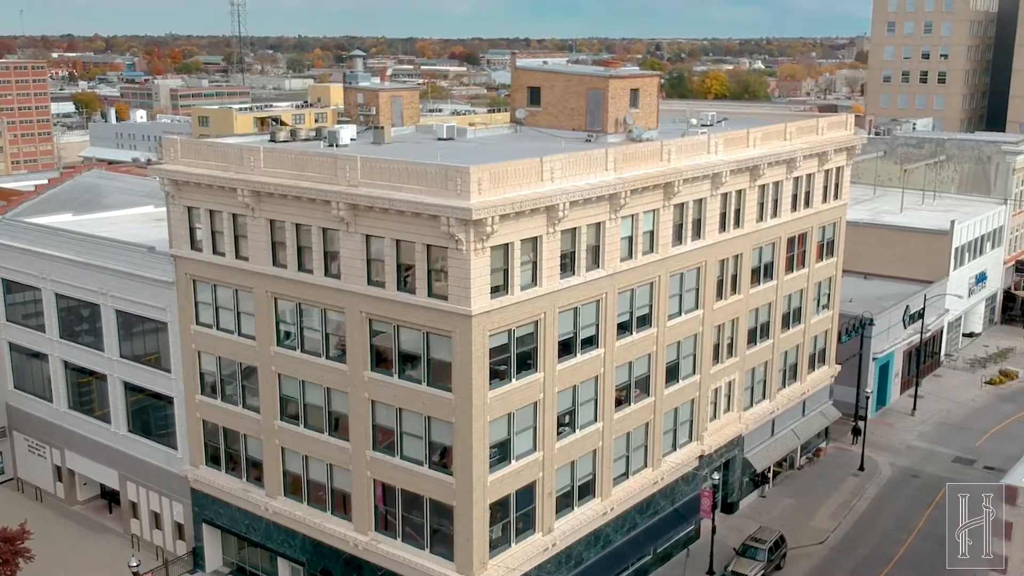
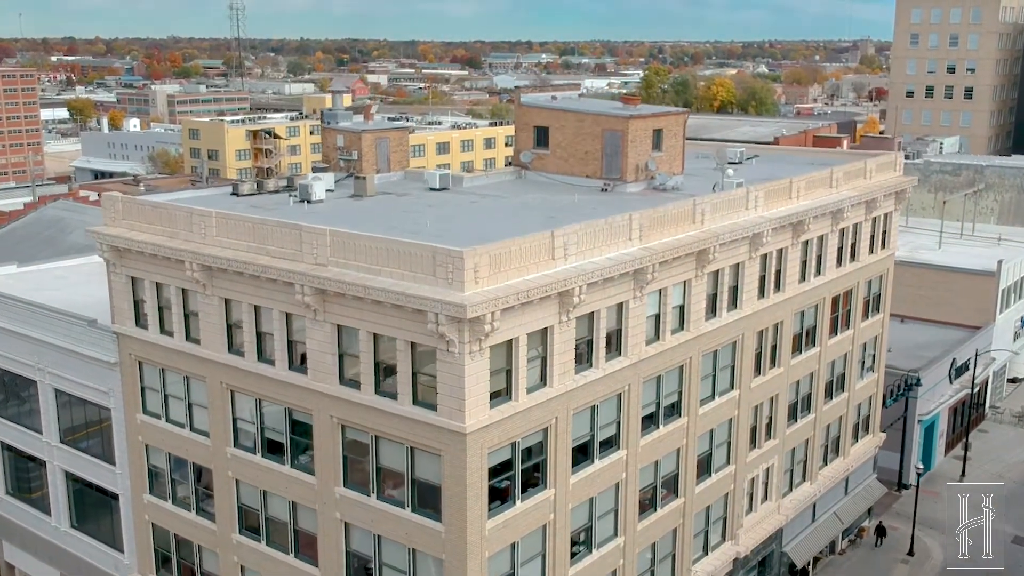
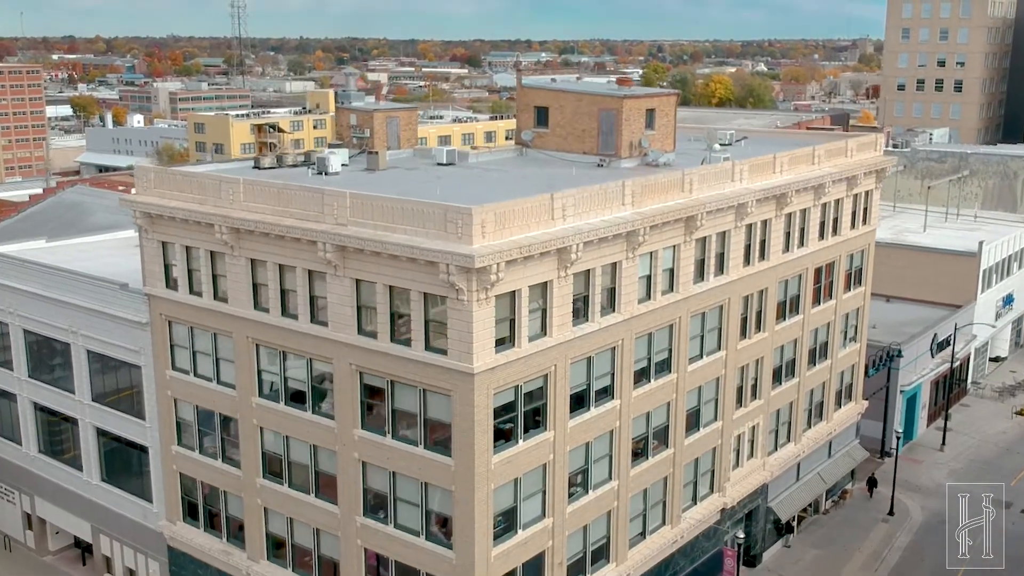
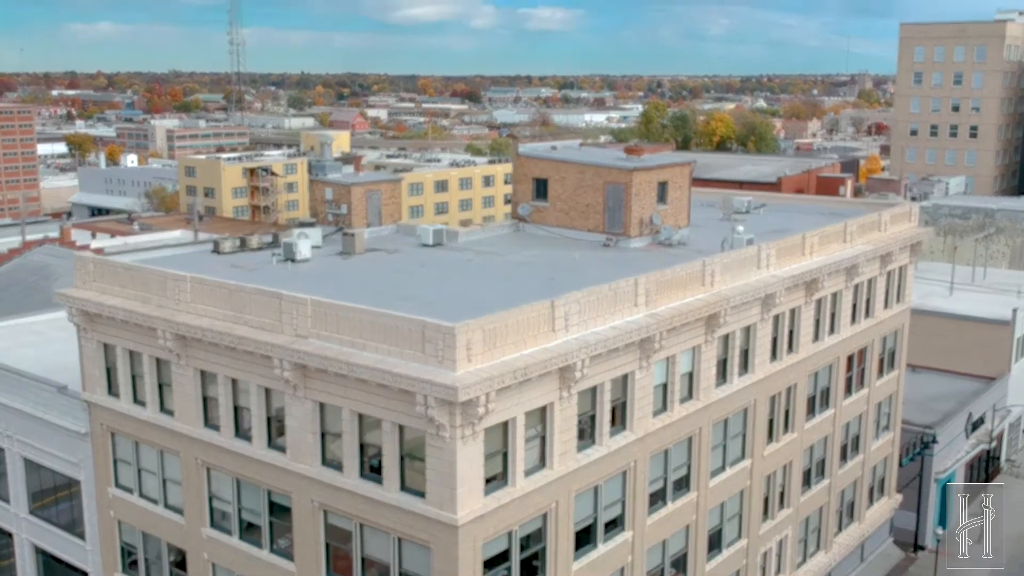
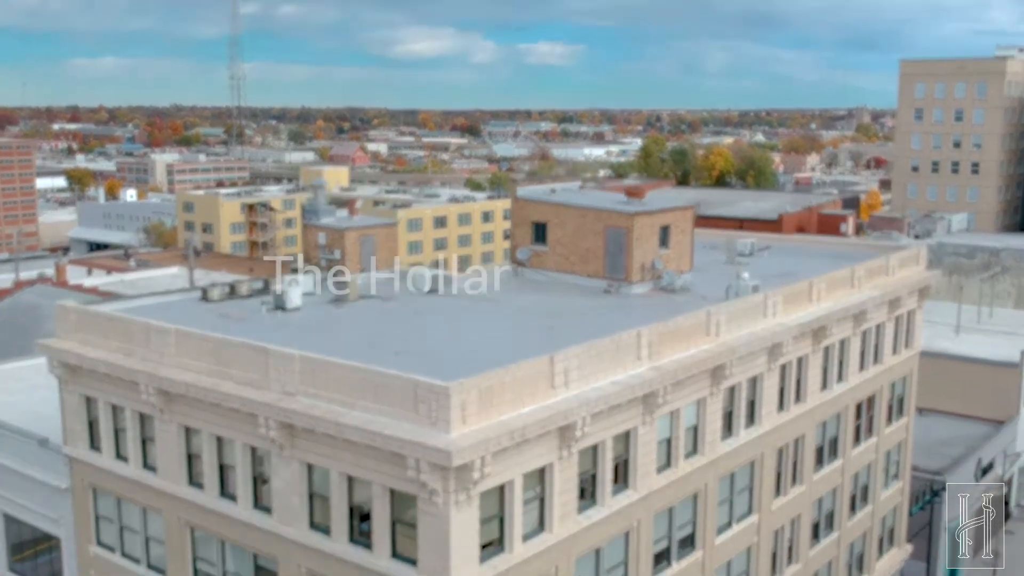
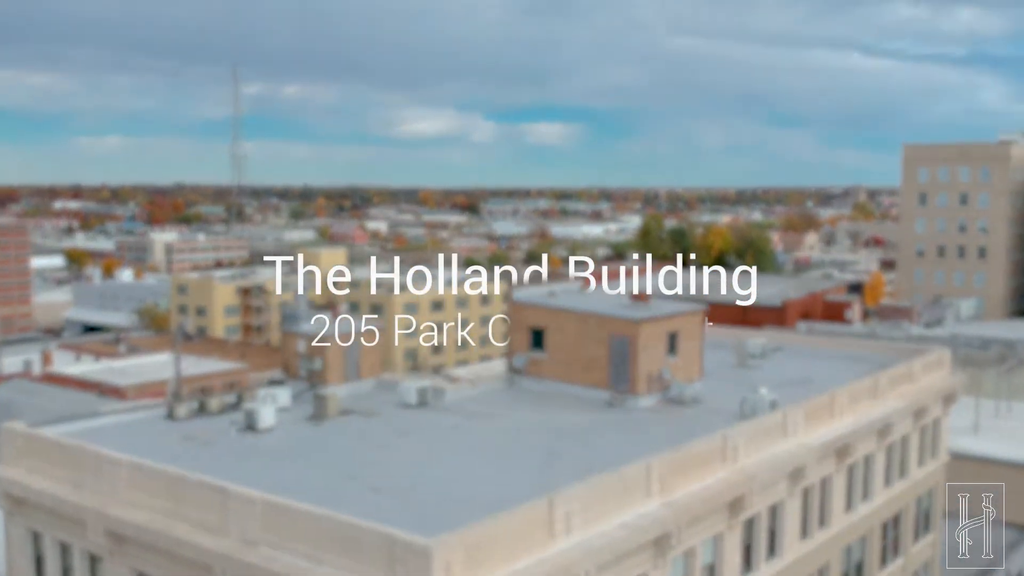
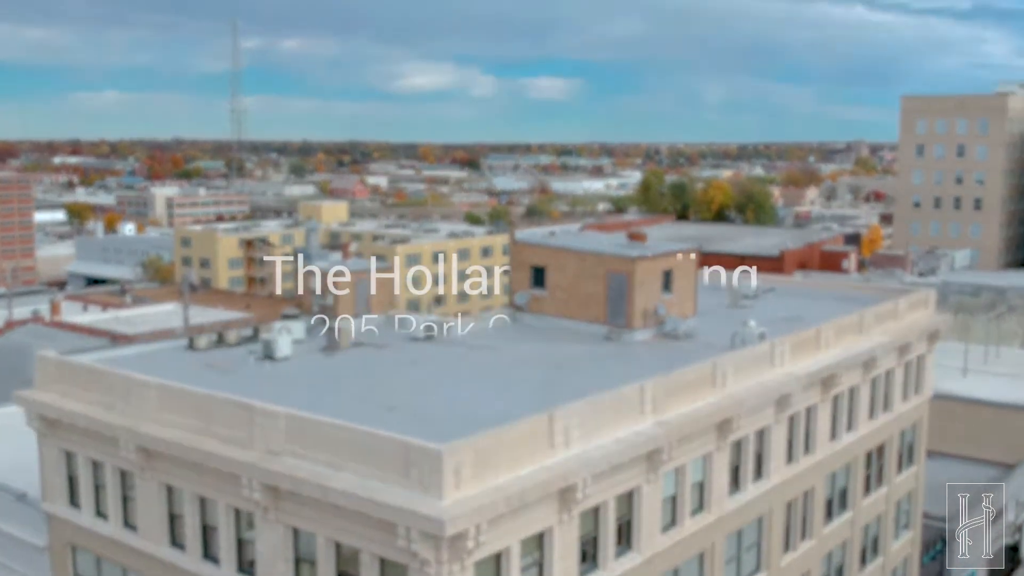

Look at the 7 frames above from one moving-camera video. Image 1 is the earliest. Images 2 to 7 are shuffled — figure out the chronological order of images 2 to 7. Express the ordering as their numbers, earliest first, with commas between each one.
3, 2, 4, 5, 7, 6
